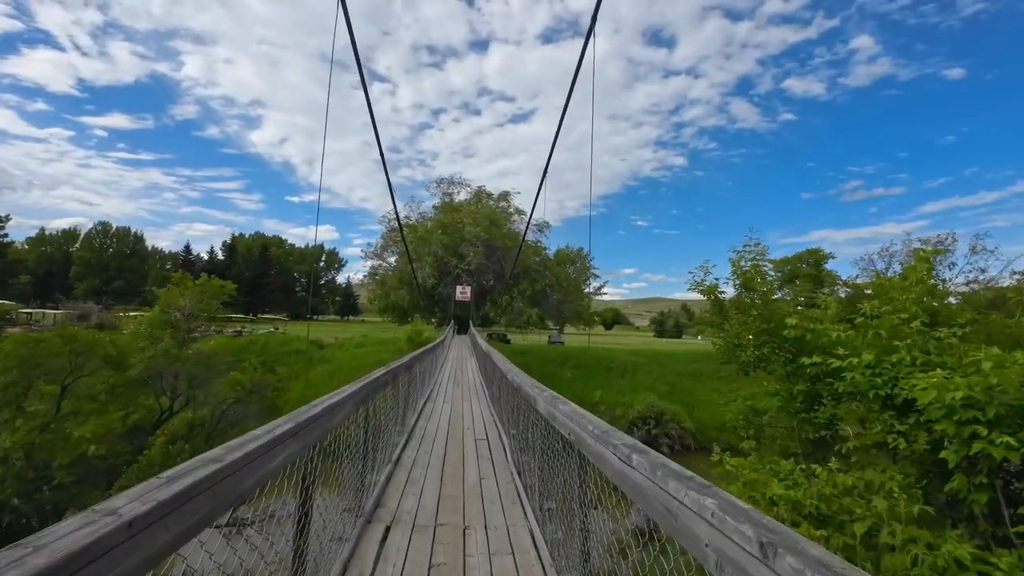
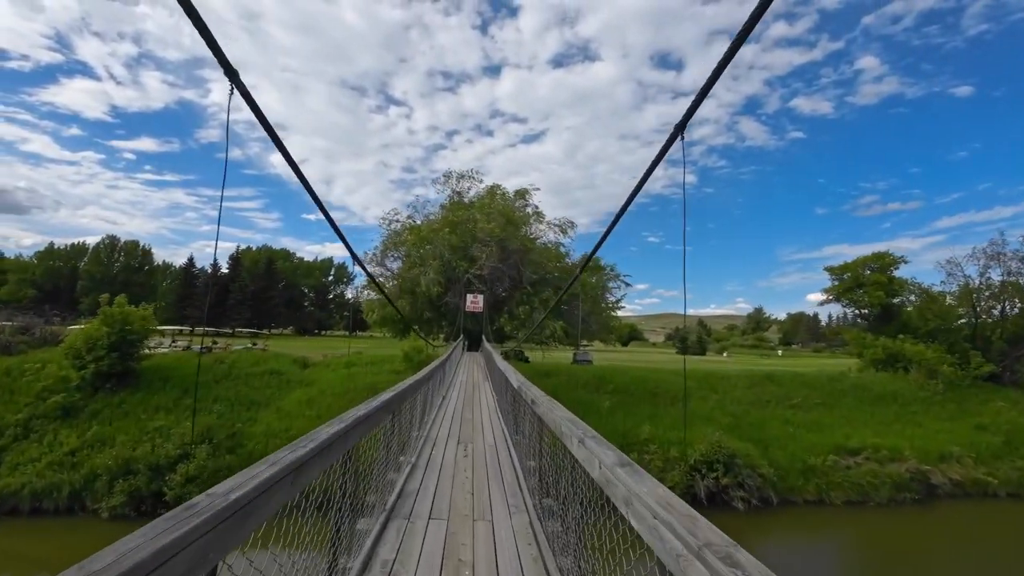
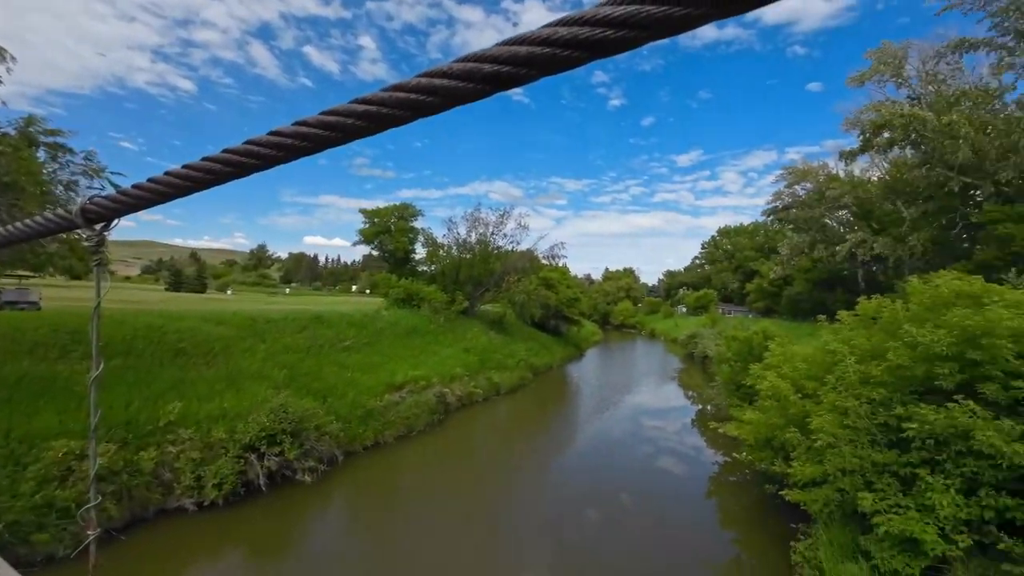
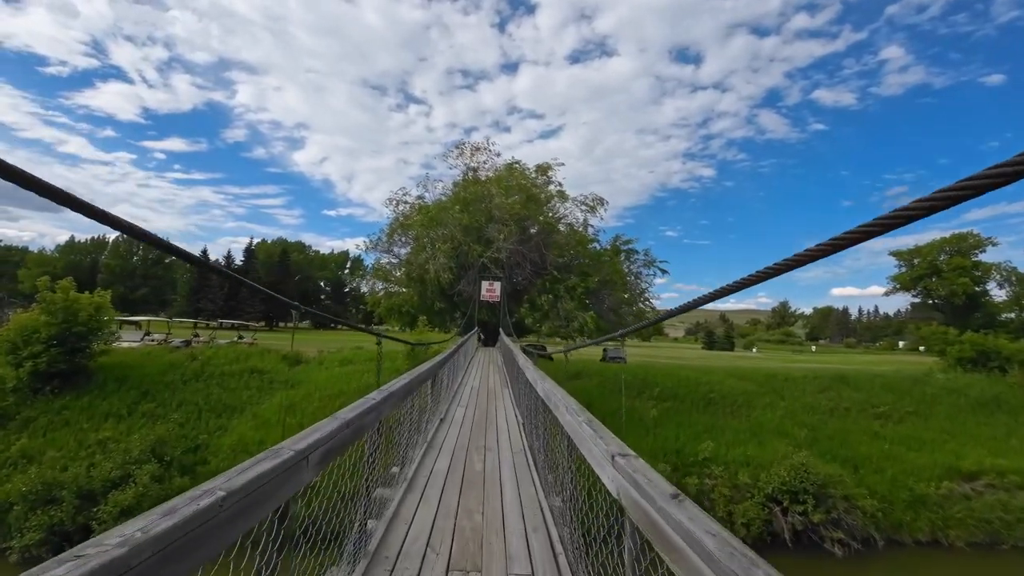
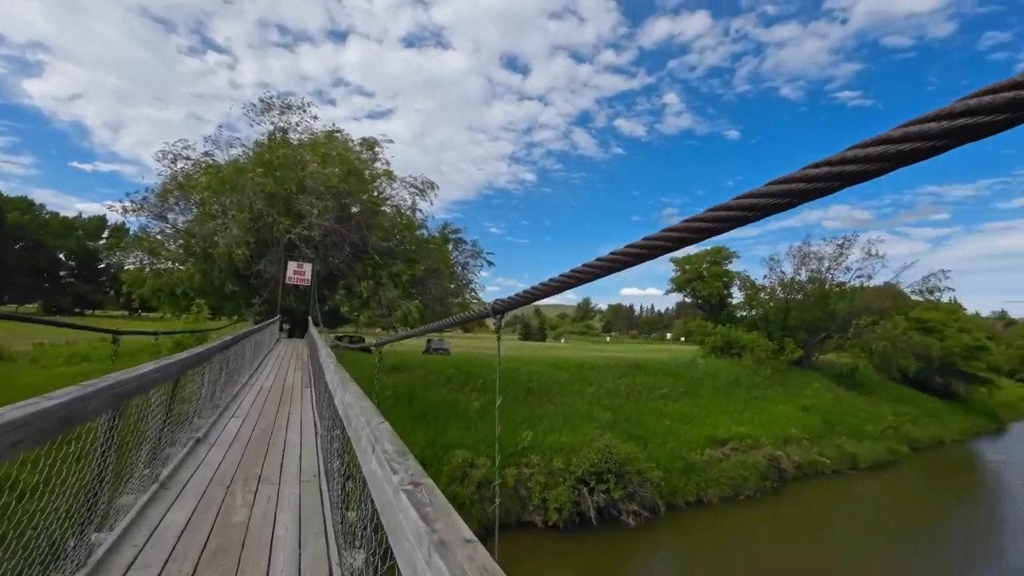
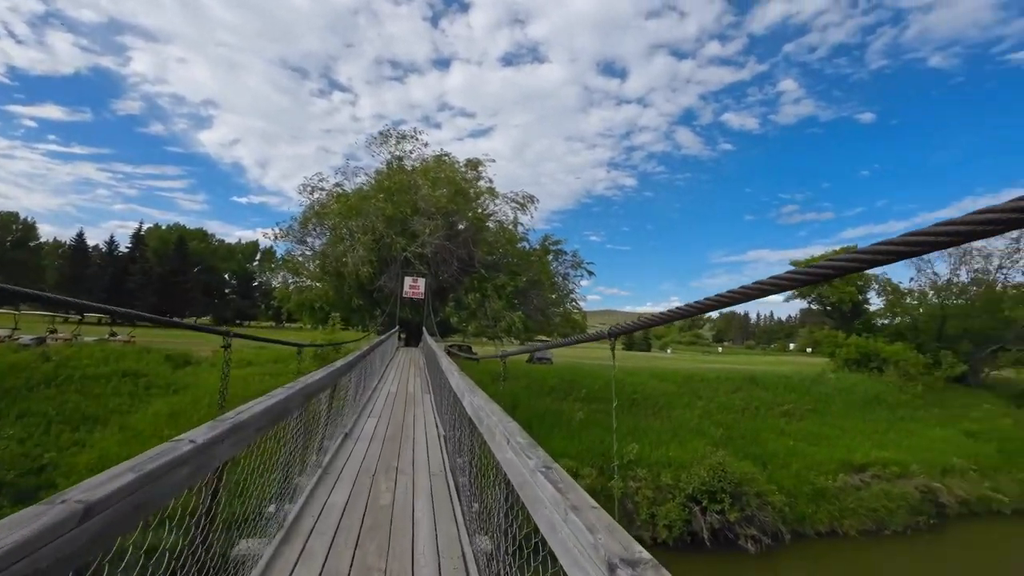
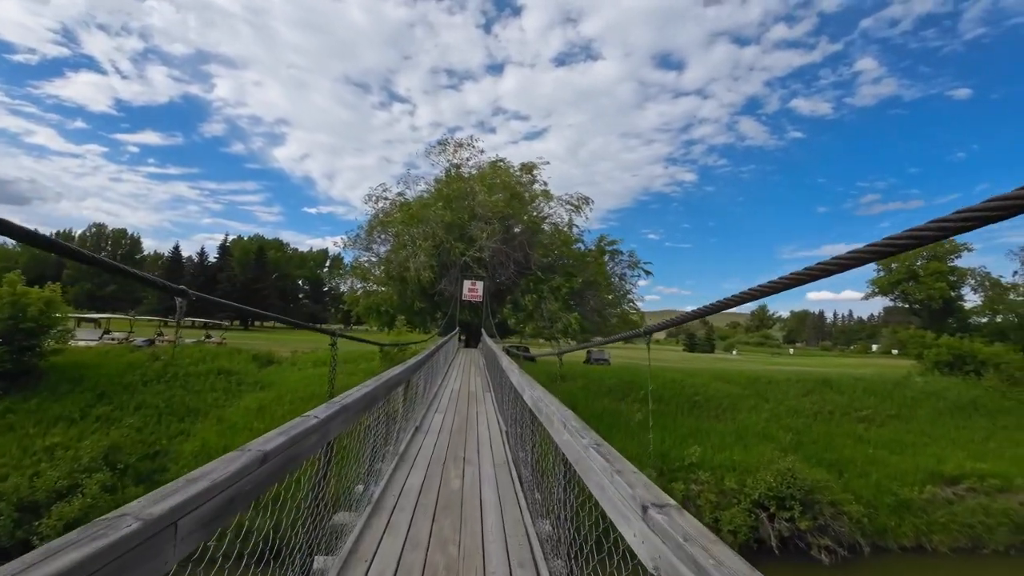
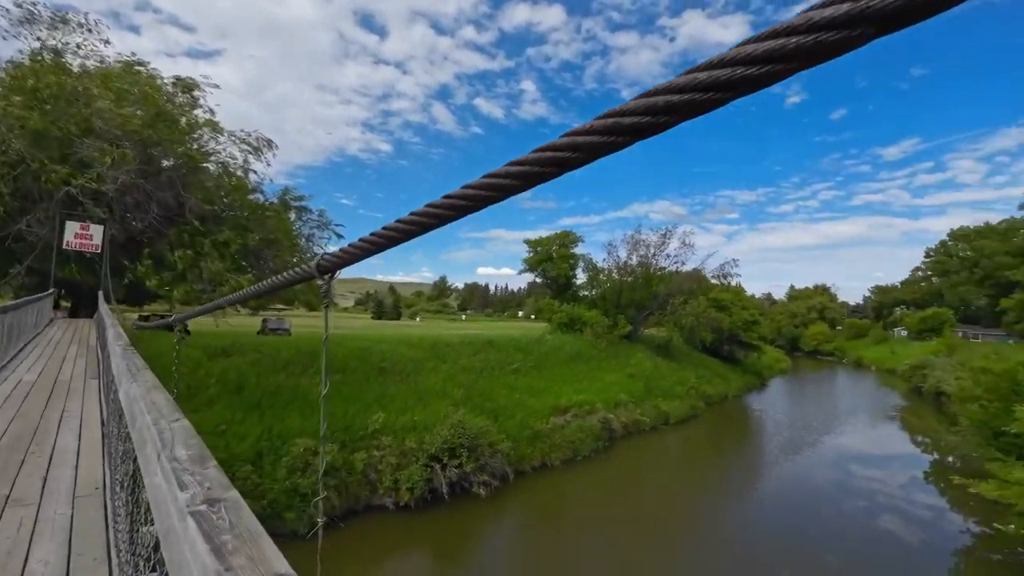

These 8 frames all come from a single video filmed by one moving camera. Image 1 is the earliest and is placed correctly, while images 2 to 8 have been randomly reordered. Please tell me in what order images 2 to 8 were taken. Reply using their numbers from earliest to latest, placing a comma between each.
2, 4, 7, 6, 5, 8, 3
